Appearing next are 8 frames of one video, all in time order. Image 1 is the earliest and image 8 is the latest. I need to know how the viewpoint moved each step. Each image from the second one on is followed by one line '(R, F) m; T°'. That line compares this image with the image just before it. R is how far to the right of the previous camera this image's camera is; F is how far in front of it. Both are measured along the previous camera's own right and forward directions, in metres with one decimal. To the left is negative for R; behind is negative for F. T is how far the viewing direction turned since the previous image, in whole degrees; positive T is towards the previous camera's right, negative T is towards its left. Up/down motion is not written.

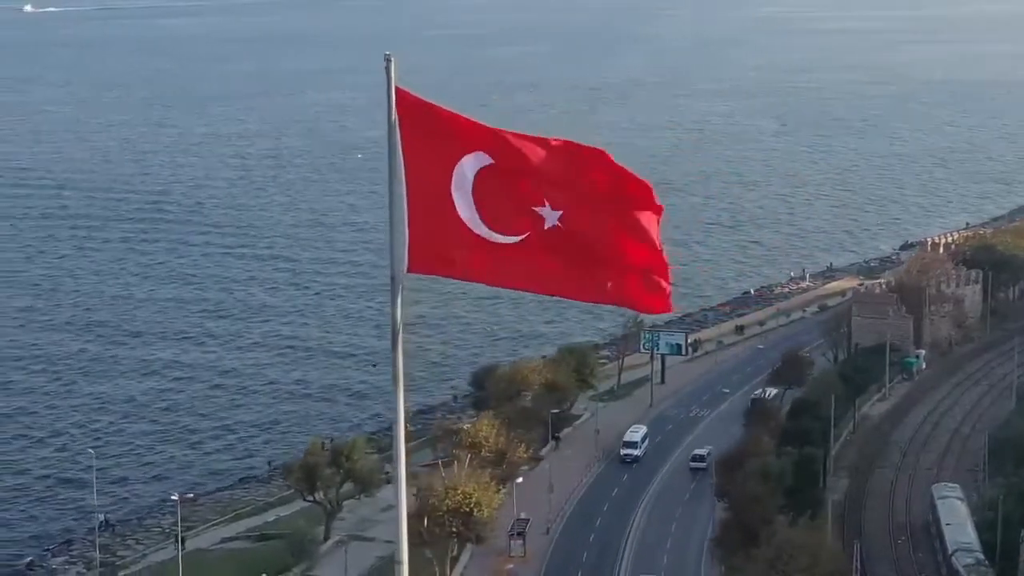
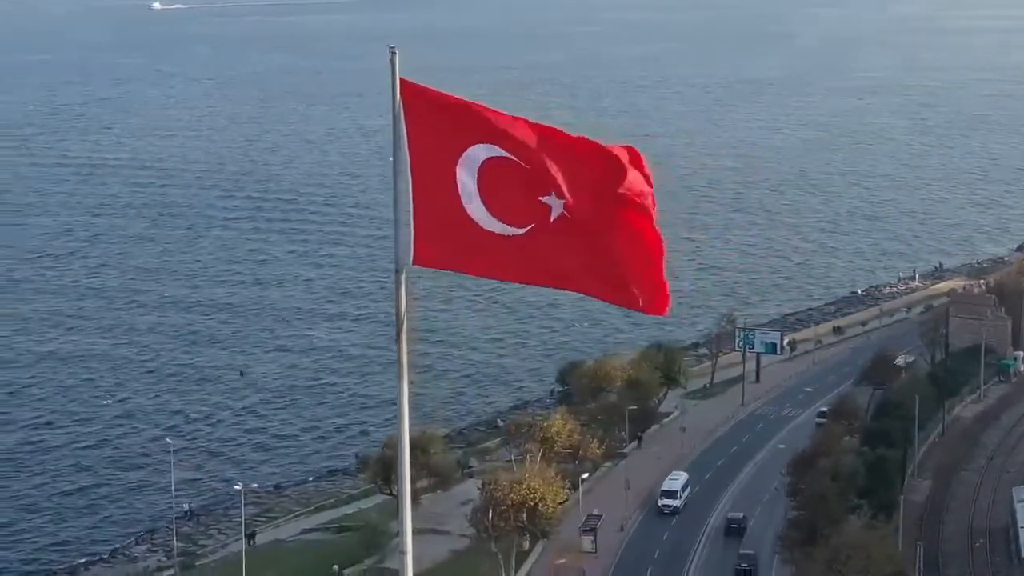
(+0.8, -0.1) m; -4°
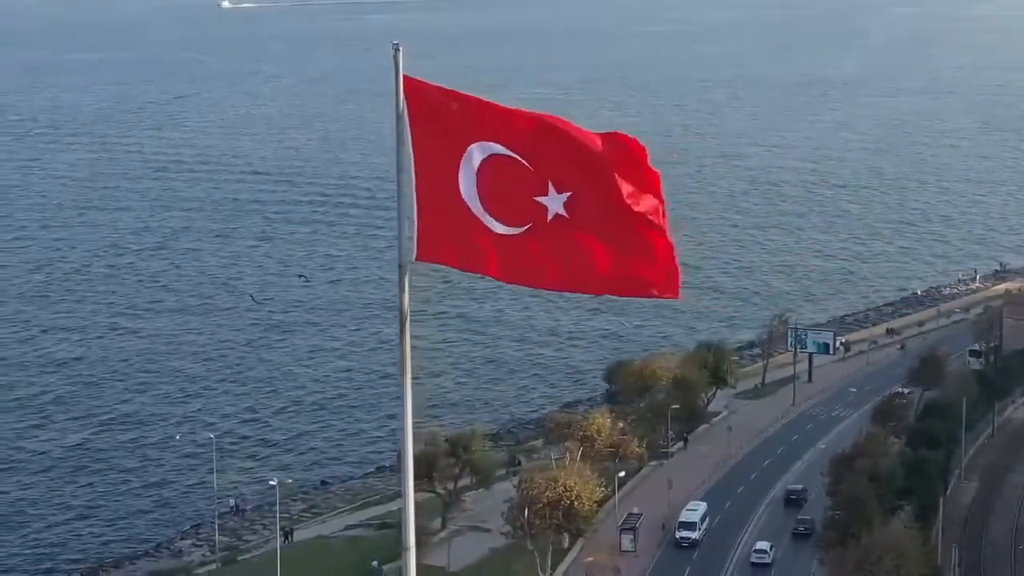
(+0.4, 0.0) m; -2°
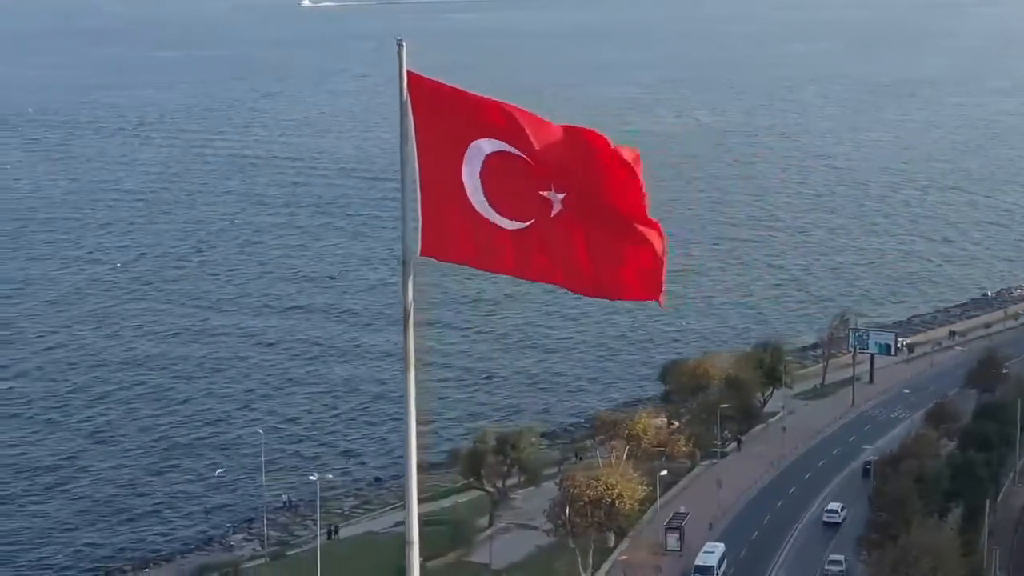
(+0.5, 0.0) m; -2°
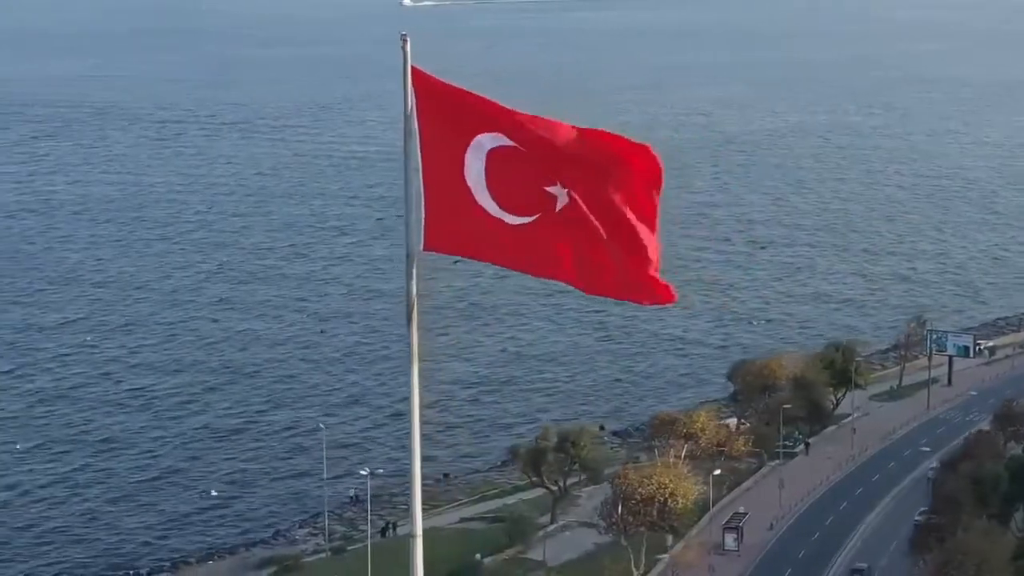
(+0.7, 0.0) m; -3°
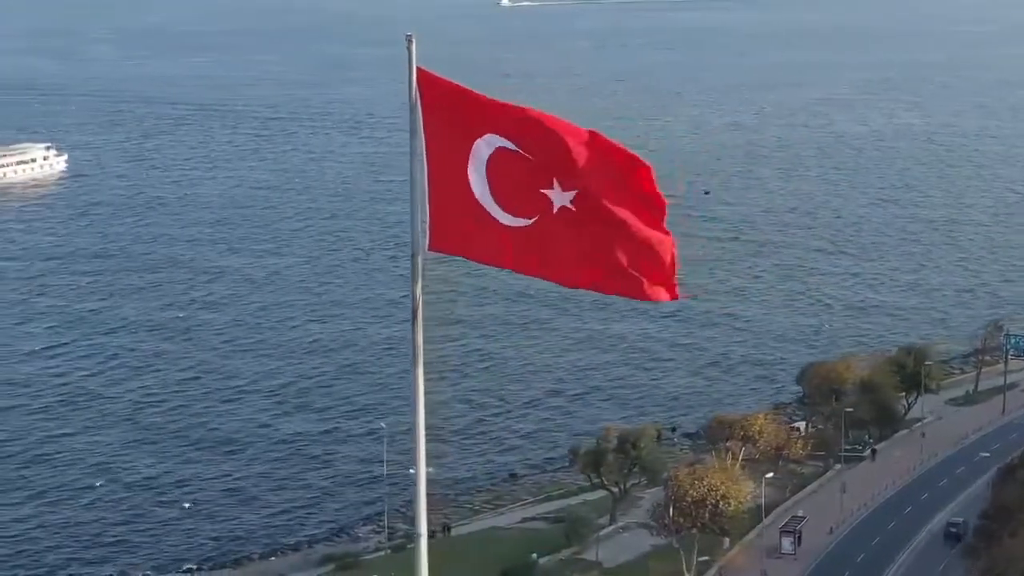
(+0.6, 0.0) m; -3°
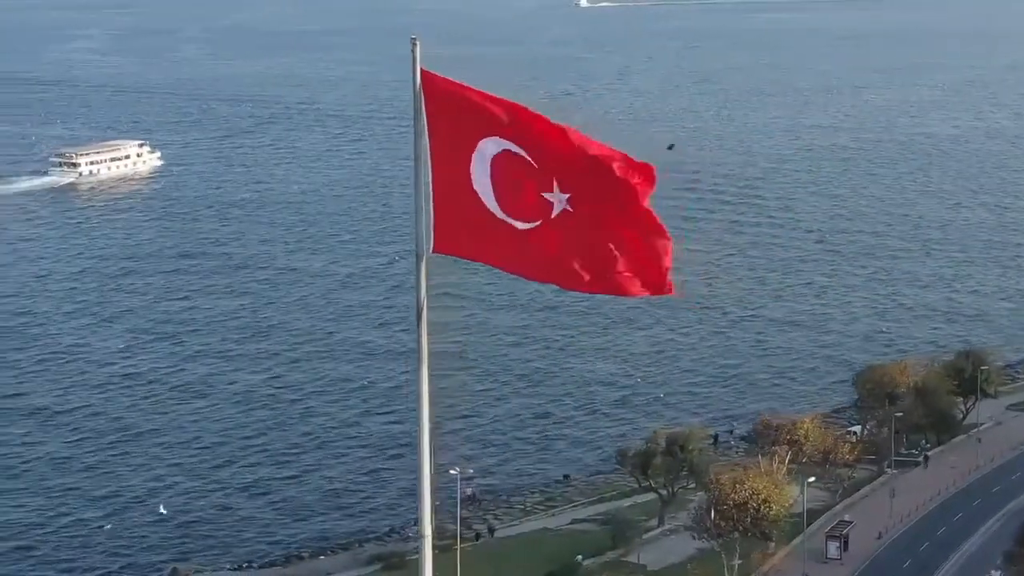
(+0.5, 0.0) m; -2°
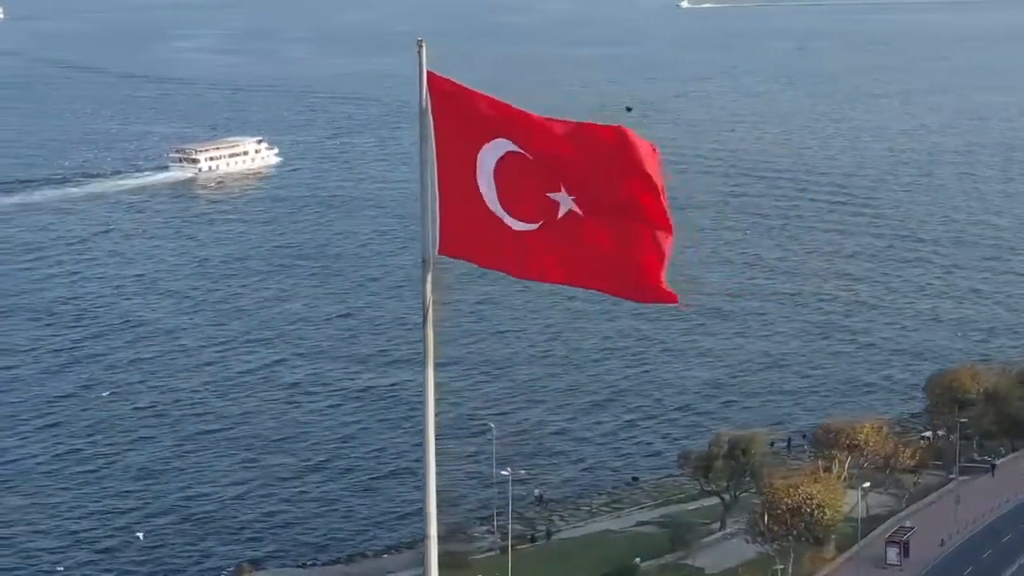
(+0.7, 0.0) m; -3°
